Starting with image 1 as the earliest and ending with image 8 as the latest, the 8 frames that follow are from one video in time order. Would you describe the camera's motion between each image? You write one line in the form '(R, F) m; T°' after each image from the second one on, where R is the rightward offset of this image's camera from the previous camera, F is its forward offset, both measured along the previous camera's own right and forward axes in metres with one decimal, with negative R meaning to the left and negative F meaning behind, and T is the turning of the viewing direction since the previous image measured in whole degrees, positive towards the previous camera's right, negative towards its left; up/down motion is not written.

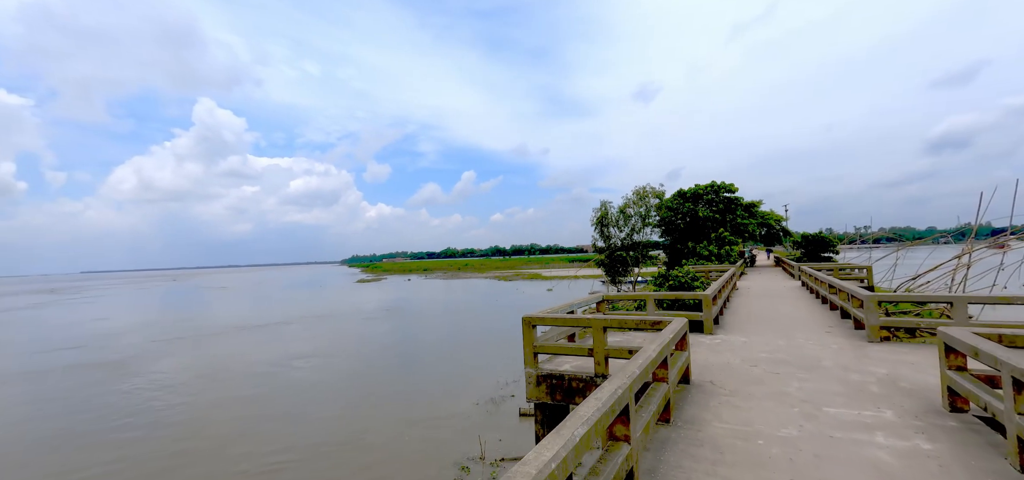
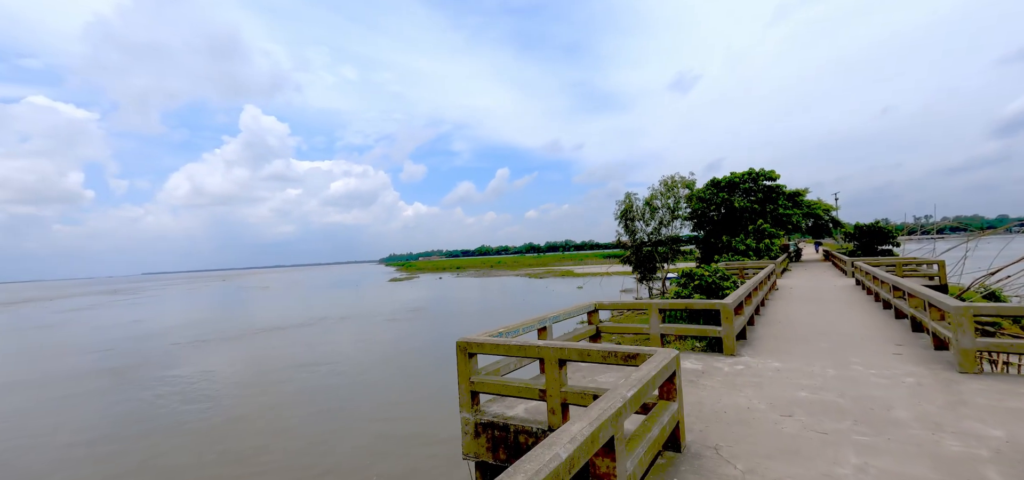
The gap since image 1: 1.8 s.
(+0.8, +1.2) m; -5°
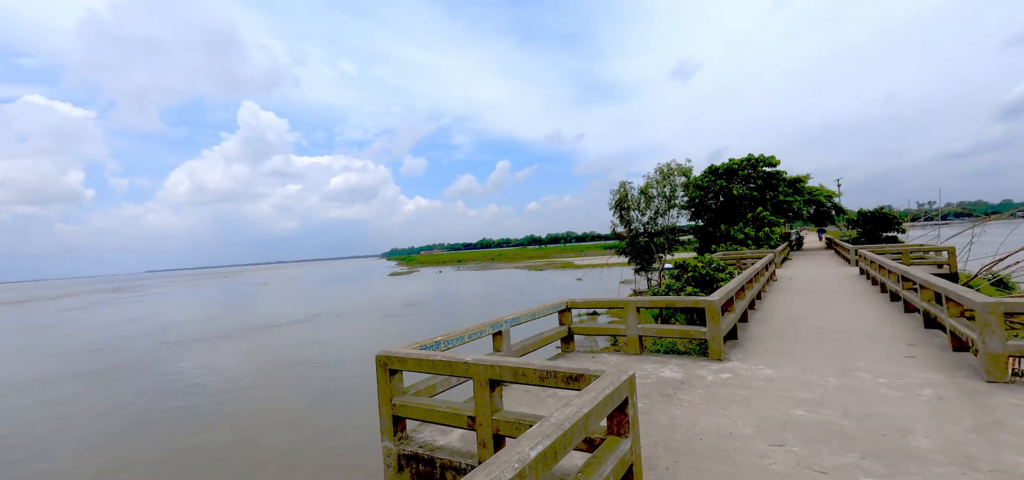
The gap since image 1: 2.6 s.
(+0.4, +0.6) m; 0°
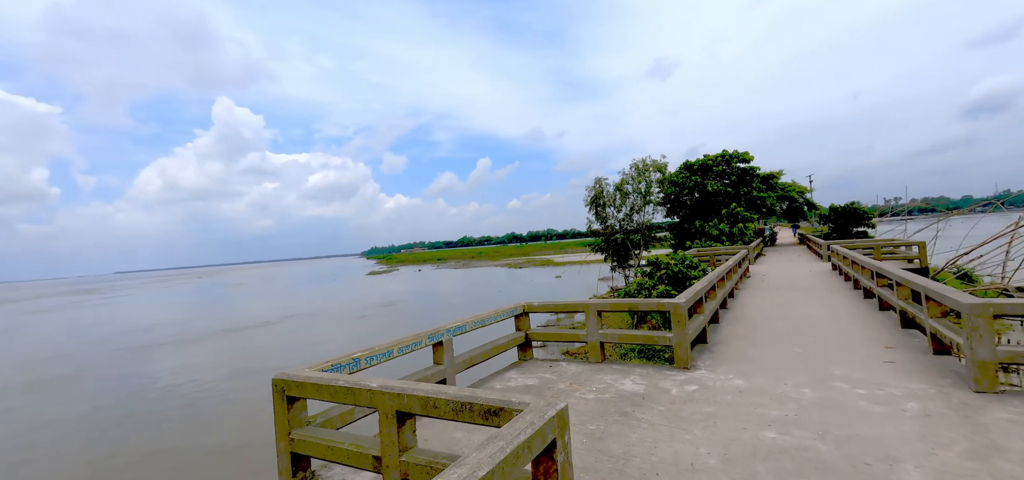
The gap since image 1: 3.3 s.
(+0.3, +0.4) m; +2°
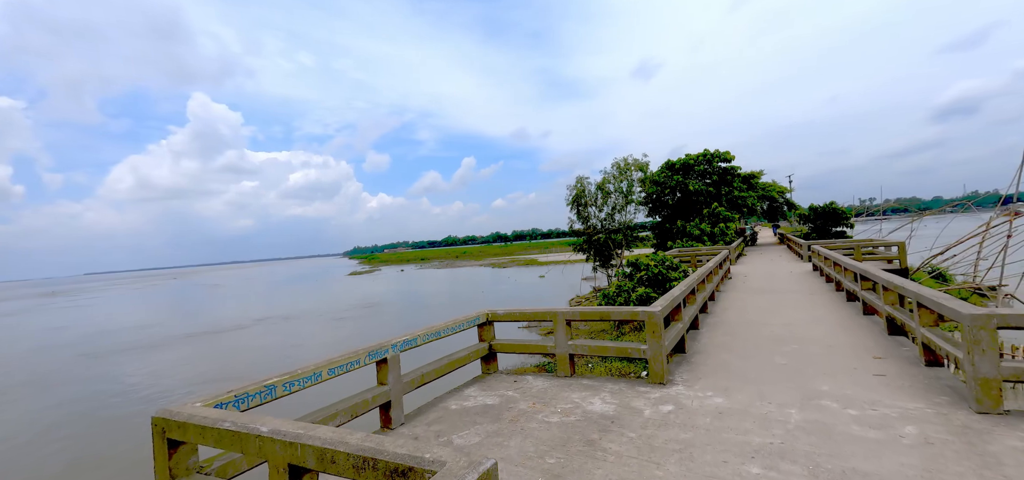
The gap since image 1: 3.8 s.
(+0.2, +0.4) m; +2°
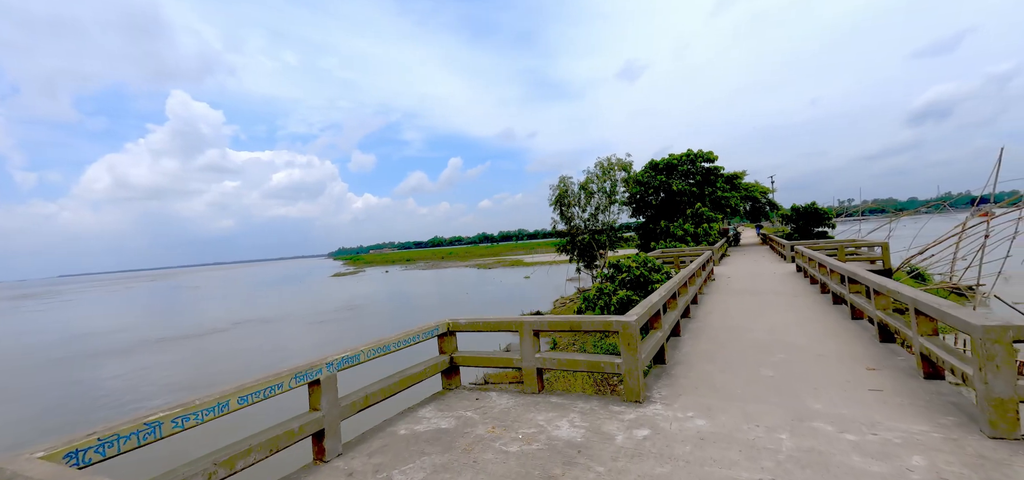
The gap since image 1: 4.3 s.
(+0.2, +0.4) m; +2°
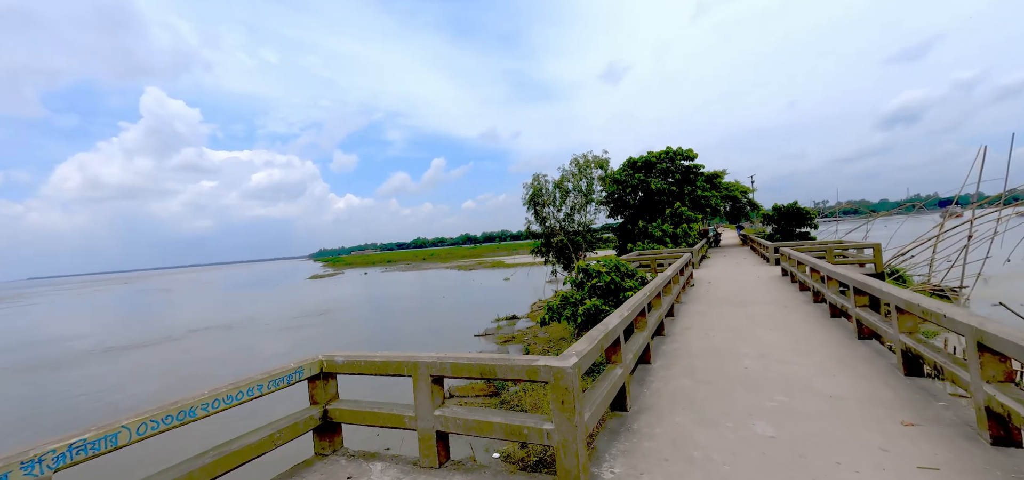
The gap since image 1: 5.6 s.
(+0.5, +1.0) m; +2°
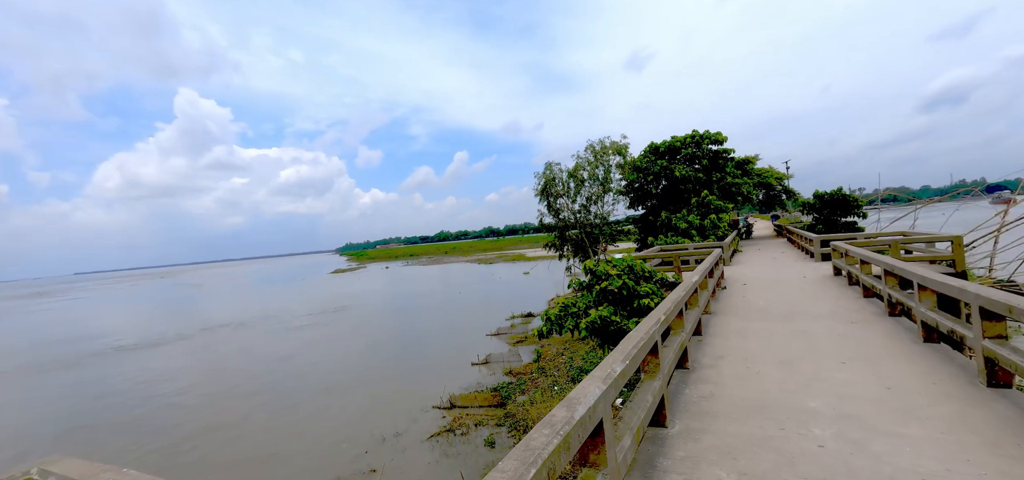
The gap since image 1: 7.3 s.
(+0.5, +1.2) m; -3°
